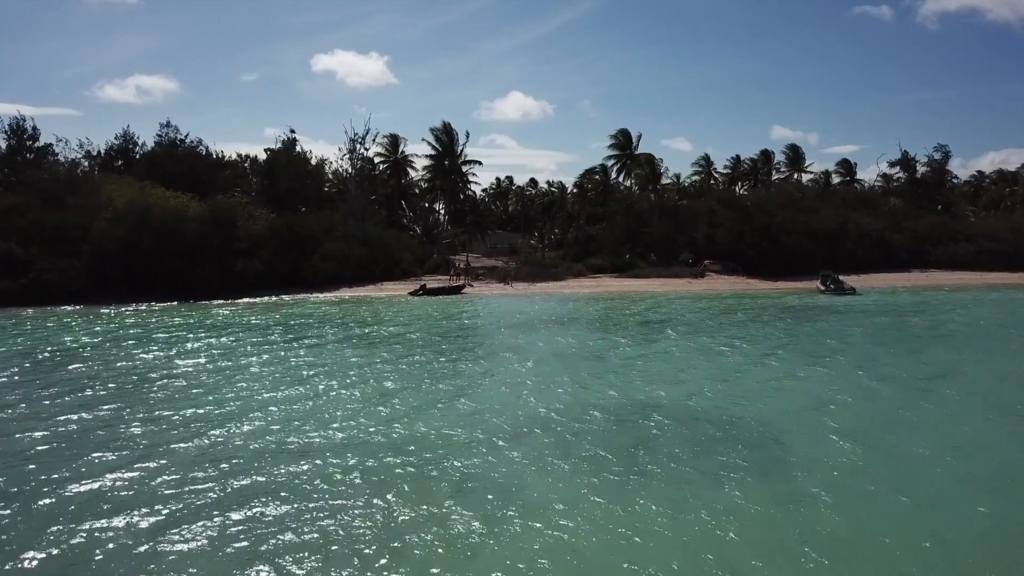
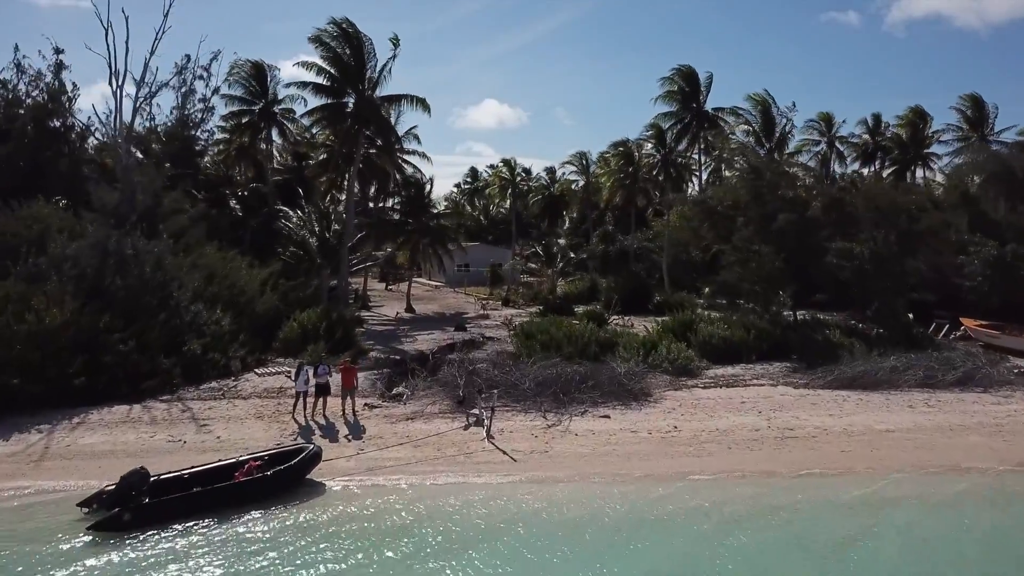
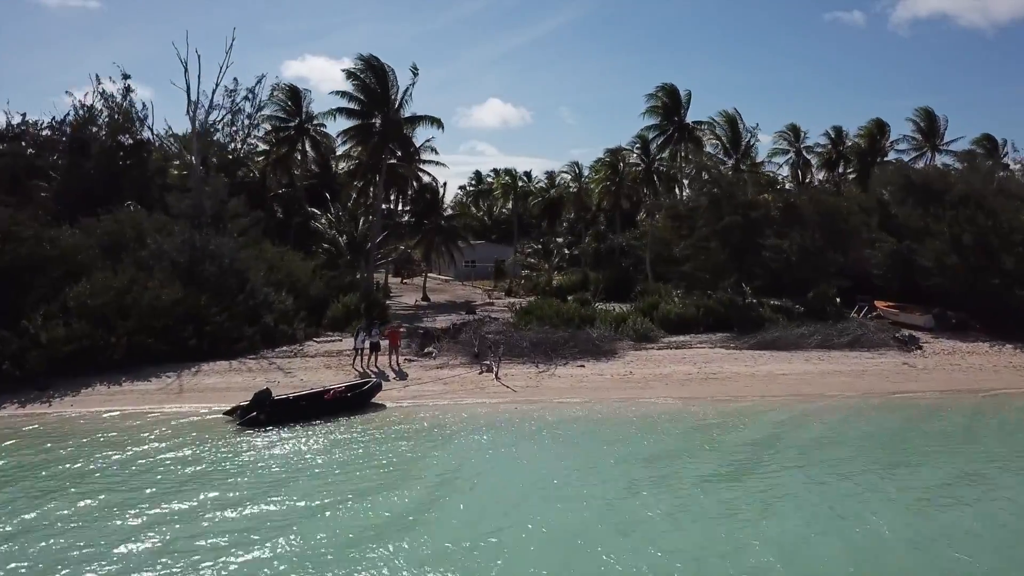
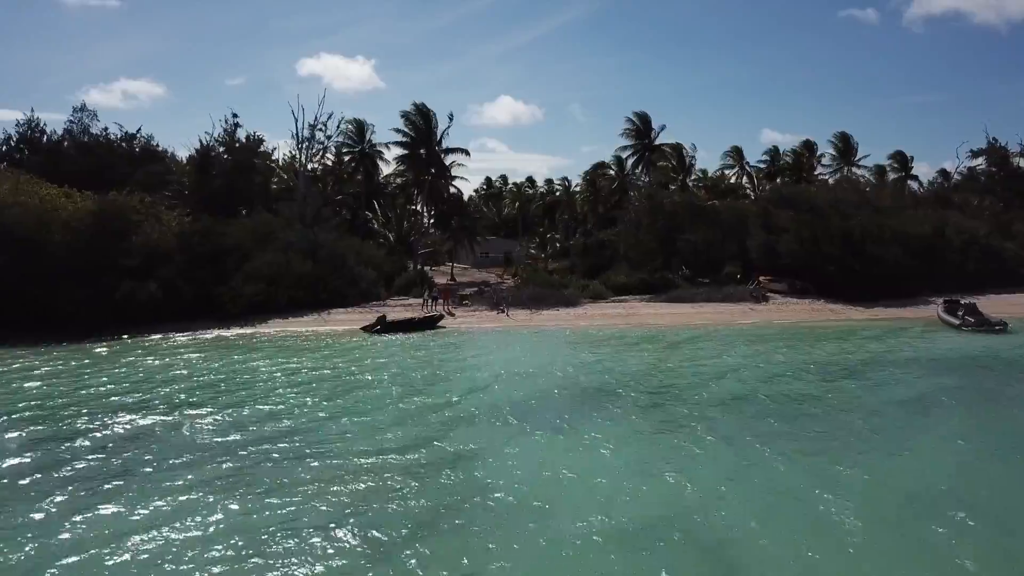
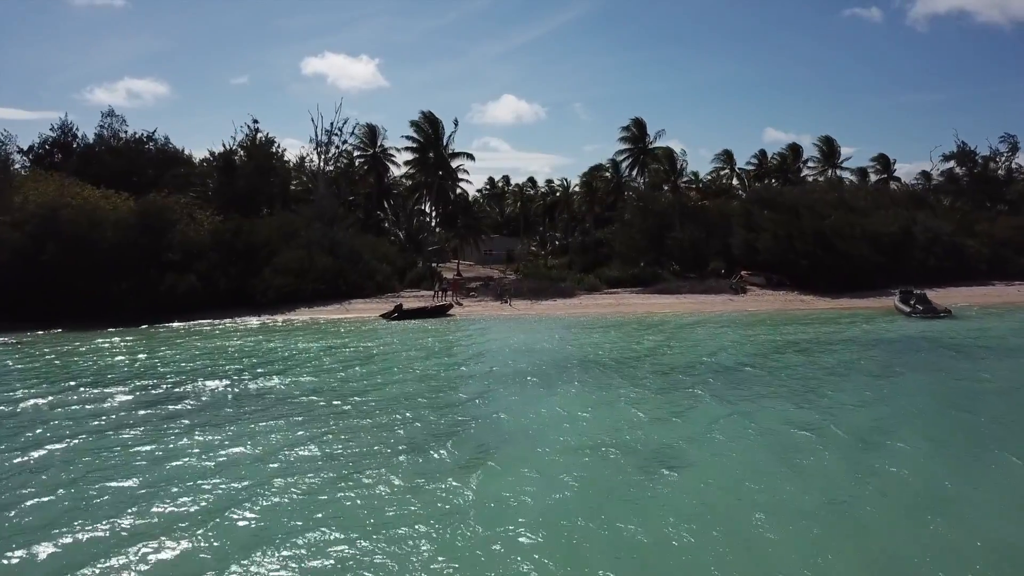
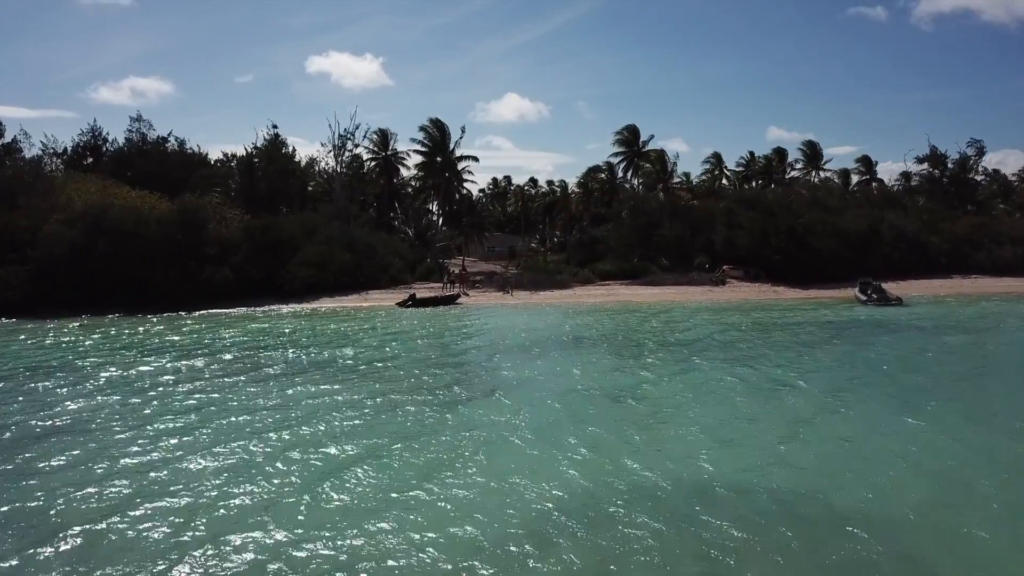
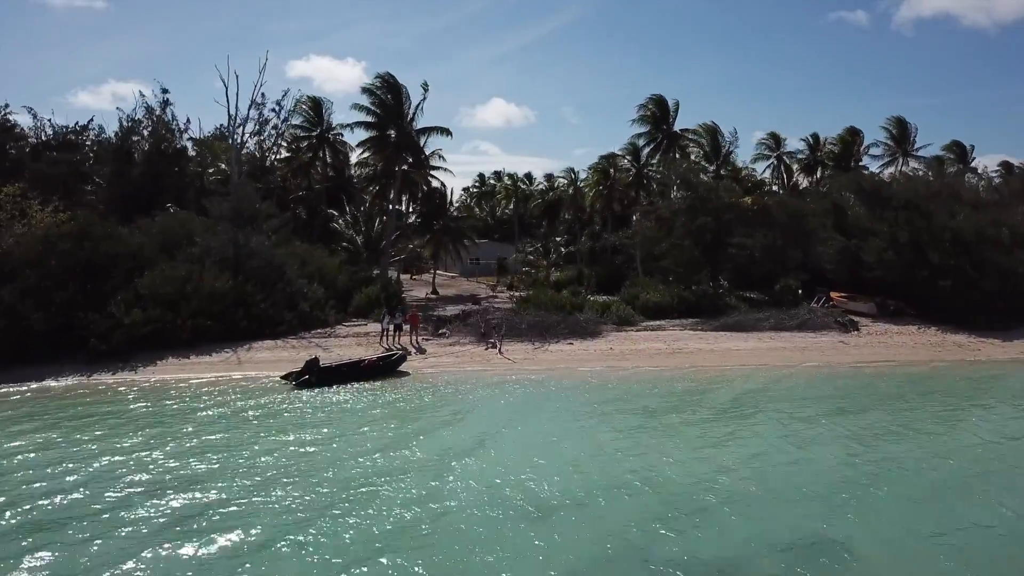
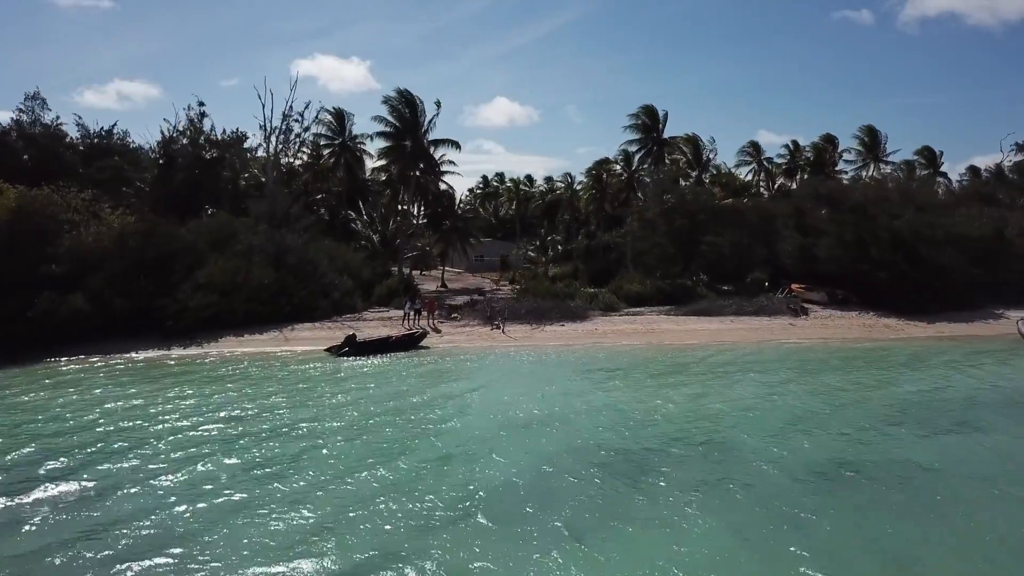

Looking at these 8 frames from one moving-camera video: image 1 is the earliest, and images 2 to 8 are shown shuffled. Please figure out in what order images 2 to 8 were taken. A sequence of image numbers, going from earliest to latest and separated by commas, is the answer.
6, 5, 4, 8, 7, 3, 2
